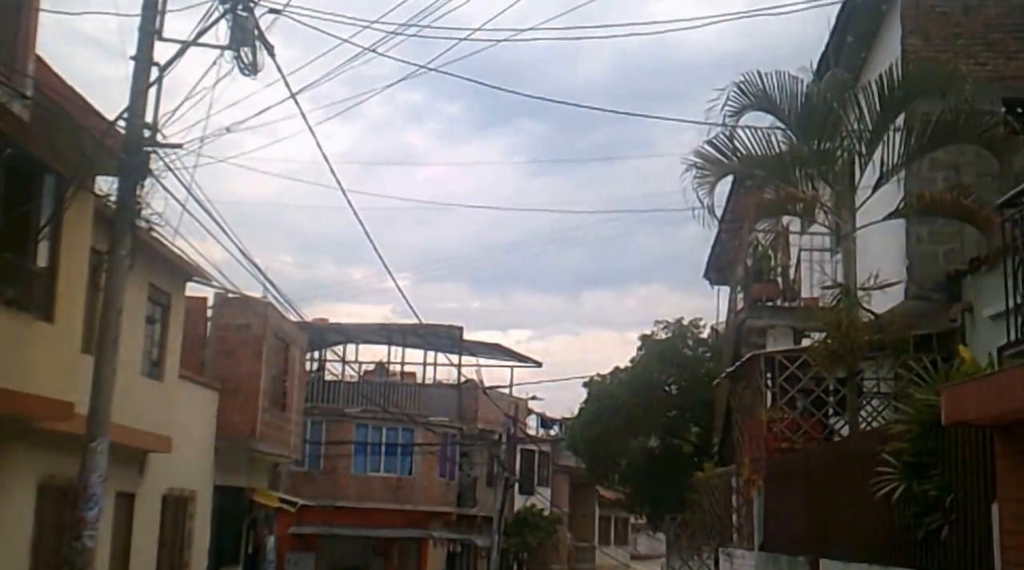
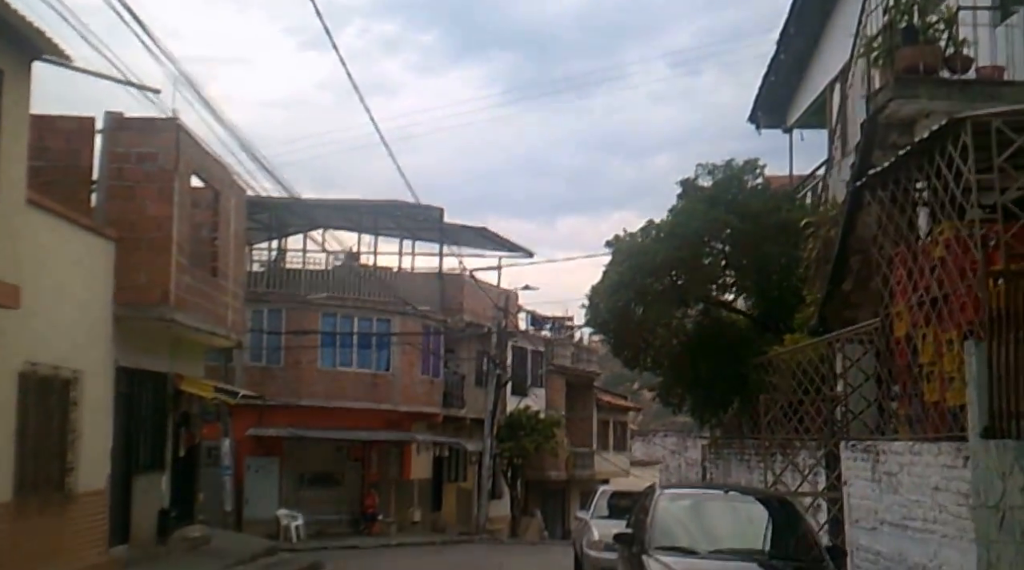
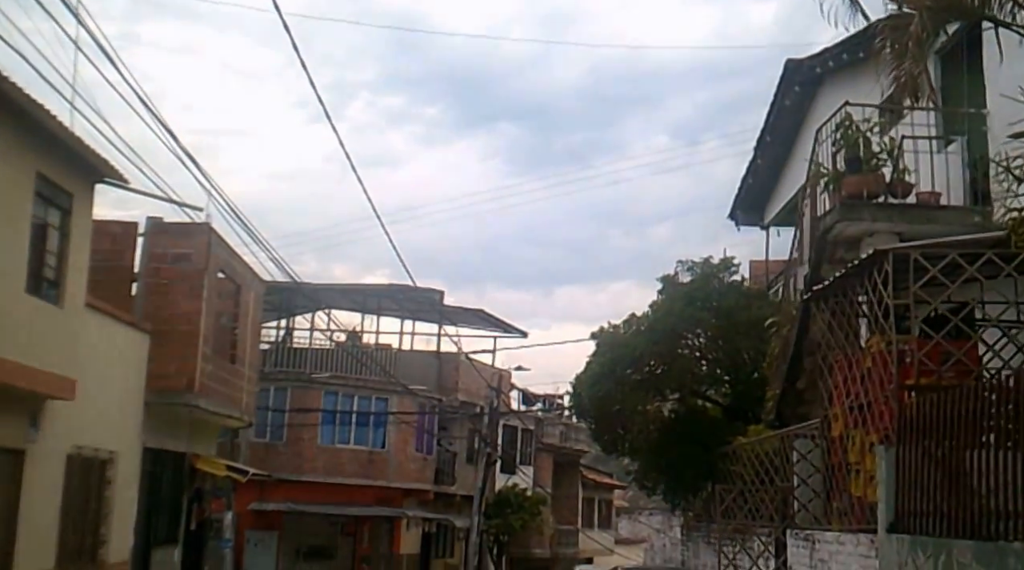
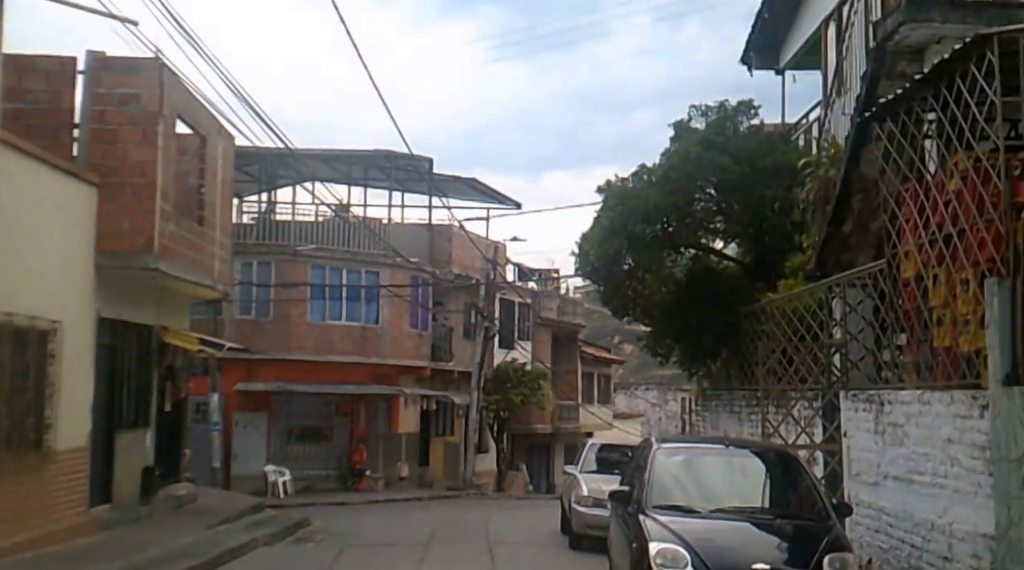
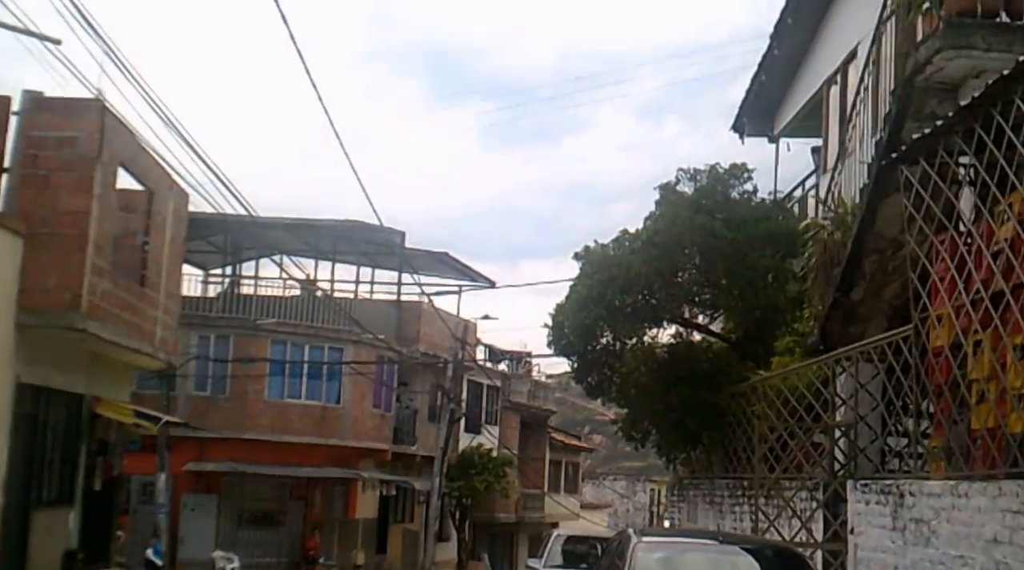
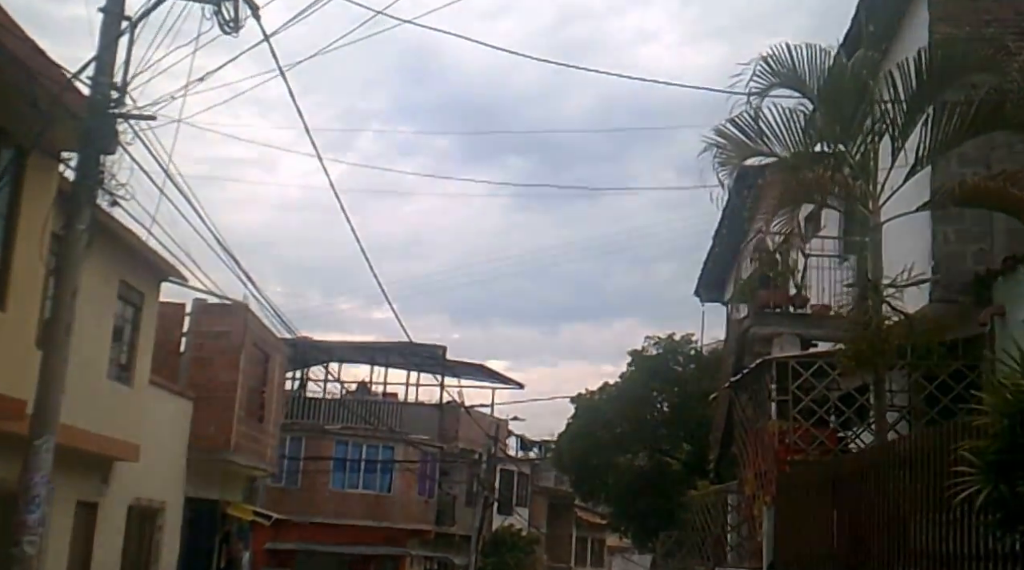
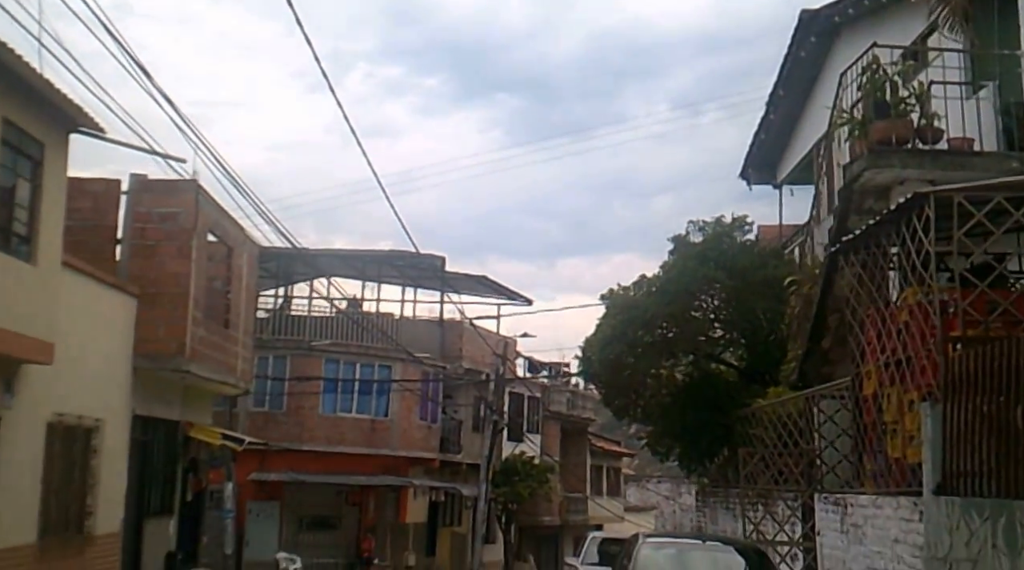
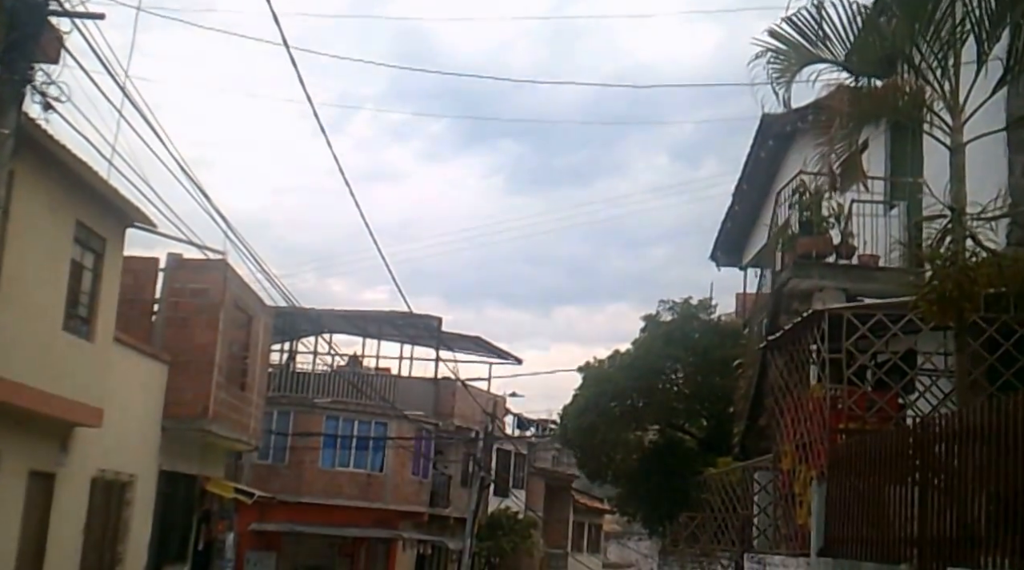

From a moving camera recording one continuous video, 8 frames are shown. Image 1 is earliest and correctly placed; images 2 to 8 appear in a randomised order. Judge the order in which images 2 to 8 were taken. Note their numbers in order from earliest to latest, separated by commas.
6, 8, 3, 7, 2, 4, 5
